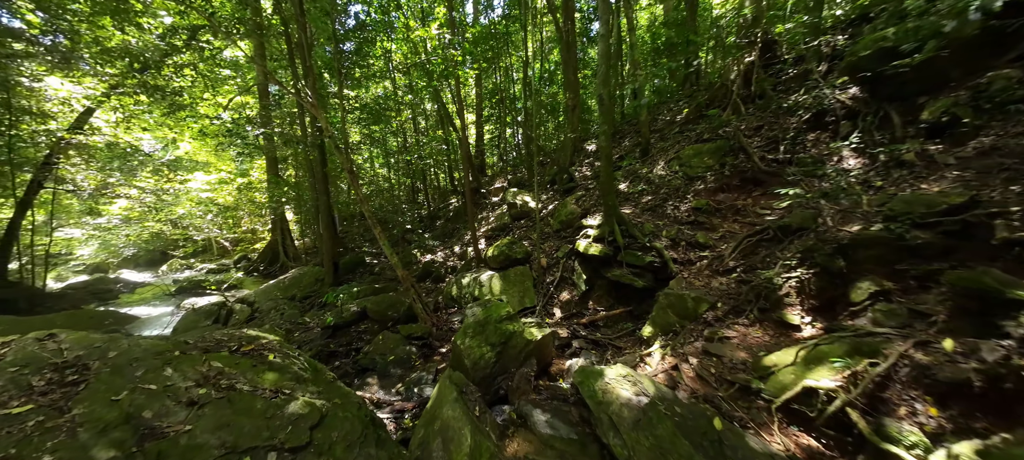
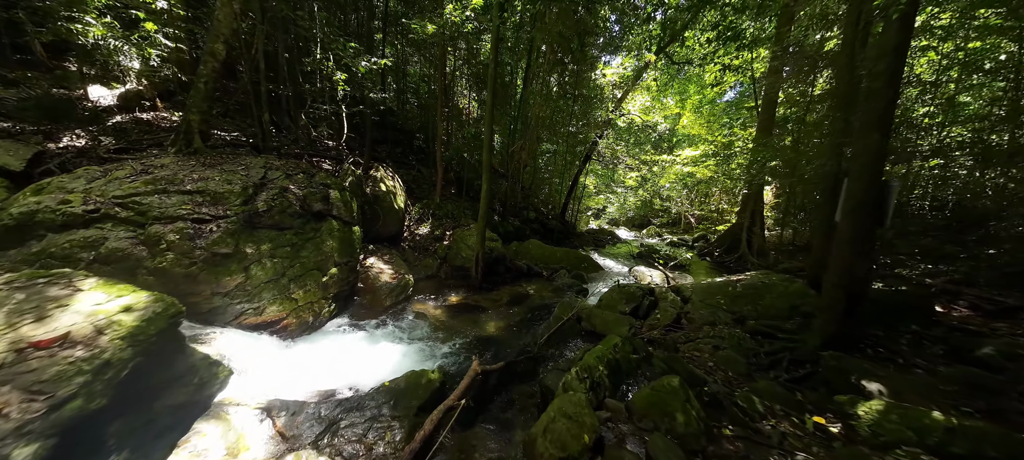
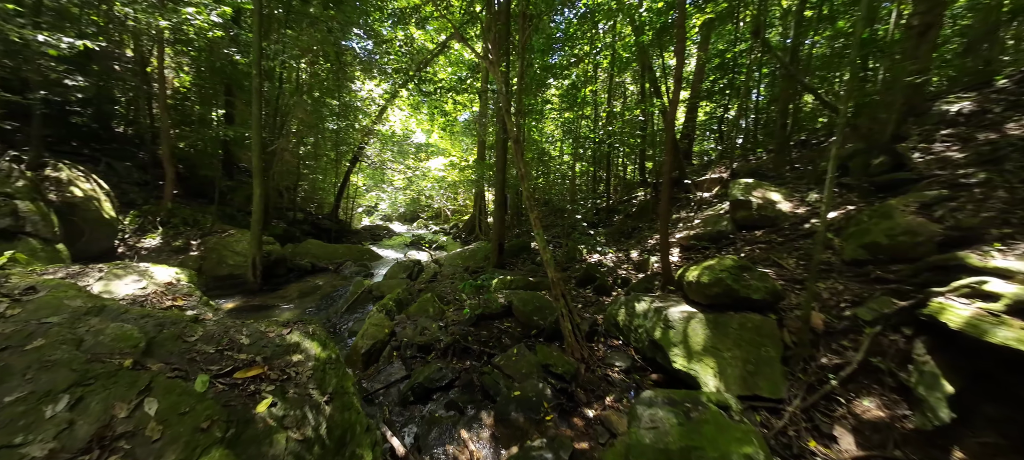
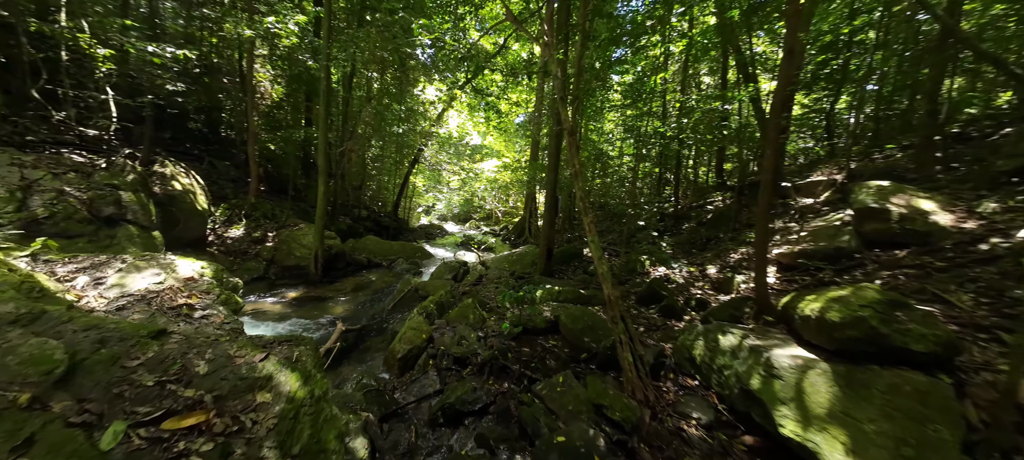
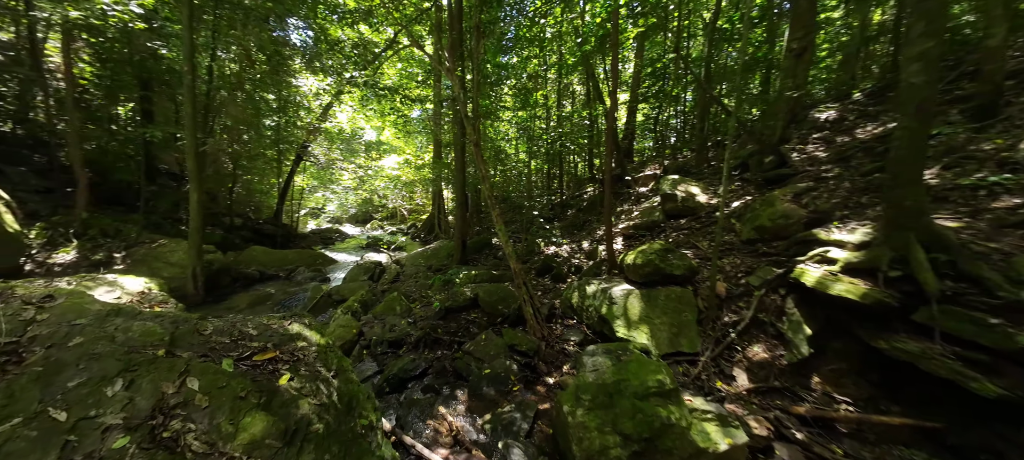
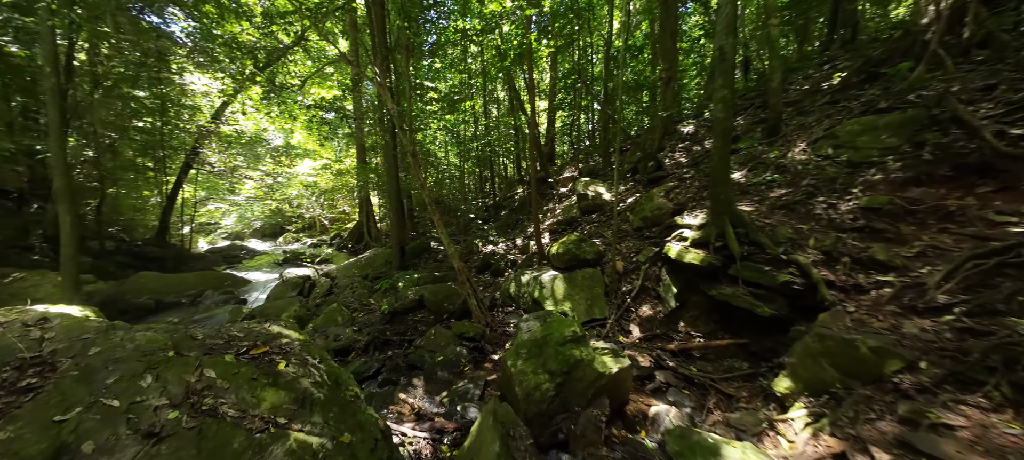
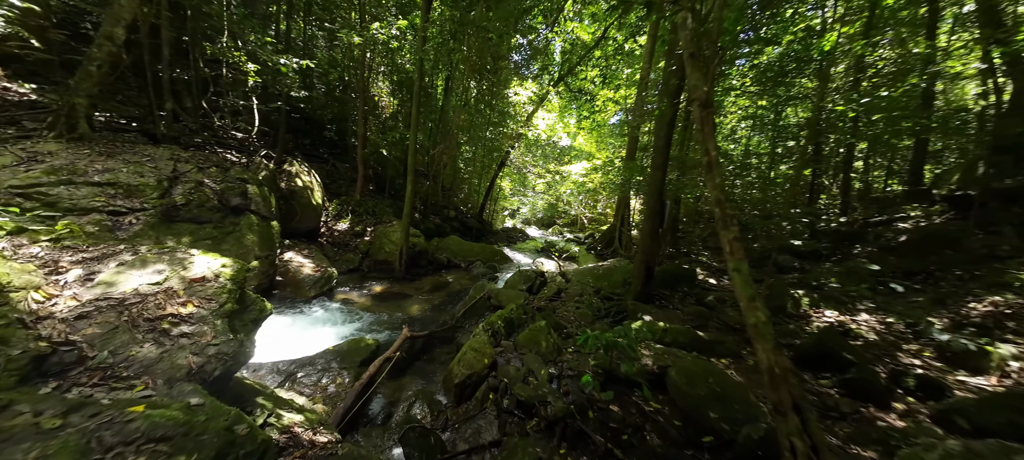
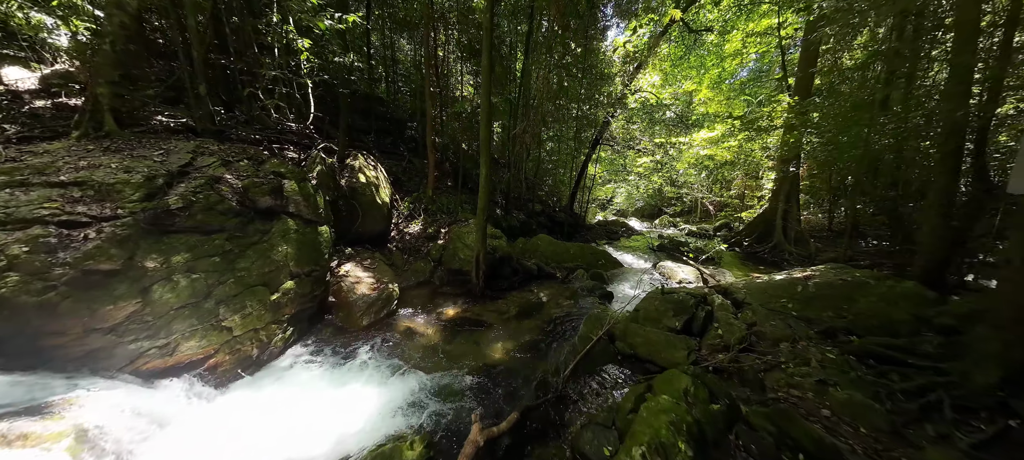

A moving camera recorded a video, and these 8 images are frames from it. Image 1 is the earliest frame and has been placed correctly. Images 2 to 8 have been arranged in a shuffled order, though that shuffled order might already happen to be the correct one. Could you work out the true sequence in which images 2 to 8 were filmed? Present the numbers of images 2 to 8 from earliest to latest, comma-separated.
6, 5, 3, 4, 7, 2, 8
